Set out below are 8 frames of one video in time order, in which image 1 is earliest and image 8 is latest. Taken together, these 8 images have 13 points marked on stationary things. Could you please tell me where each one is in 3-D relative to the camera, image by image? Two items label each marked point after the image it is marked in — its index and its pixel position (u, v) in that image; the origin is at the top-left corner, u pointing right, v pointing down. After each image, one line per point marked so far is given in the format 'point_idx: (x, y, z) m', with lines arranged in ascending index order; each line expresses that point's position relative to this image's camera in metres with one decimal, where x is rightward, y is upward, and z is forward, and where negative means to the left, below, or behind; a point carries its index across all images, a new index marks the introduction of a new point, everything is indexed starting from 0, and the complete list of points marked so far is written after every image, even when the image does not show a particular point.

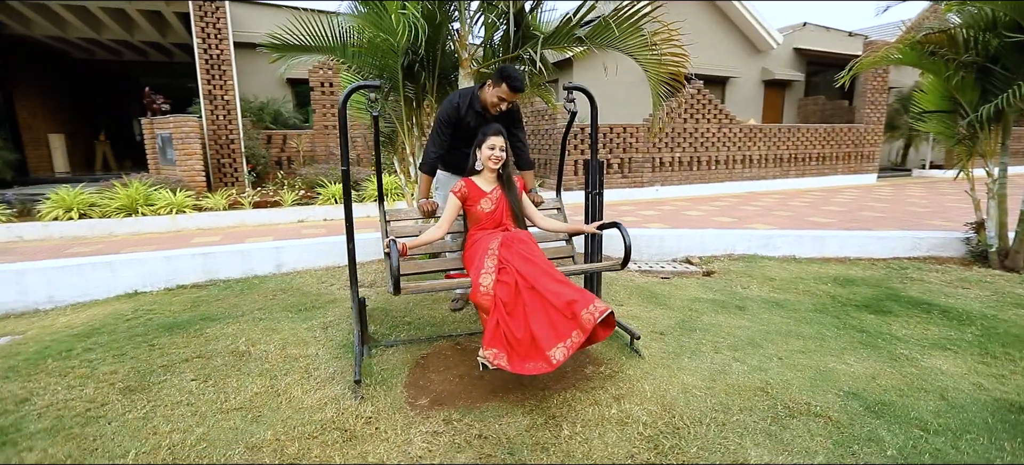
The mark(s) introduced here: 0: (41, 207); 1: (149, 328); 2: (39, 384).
0: (-6.1, +0.3, +6.0) m
1: (-2.5, -0.7, +3.2) m
2: (-2.5, -0.8, +2.4) m
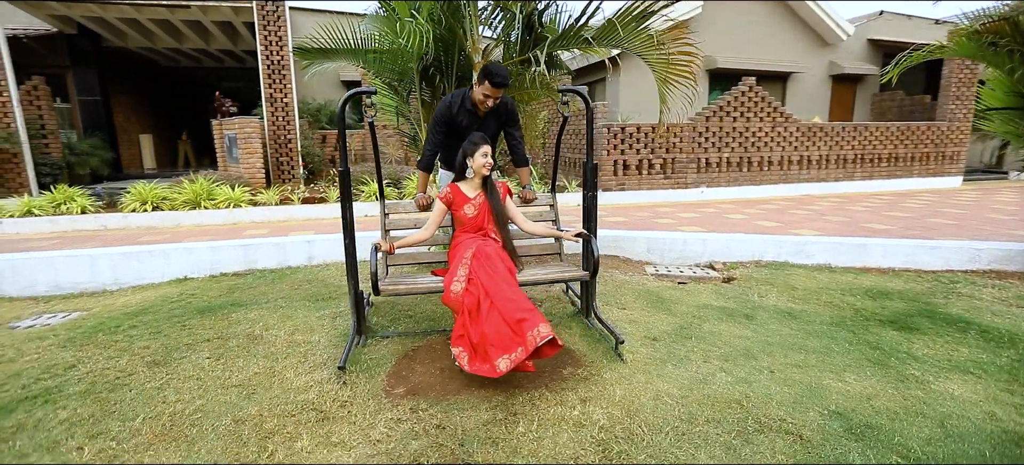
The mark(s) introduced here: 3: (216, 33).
0: (-5.7, +0.5, +6.8) m
1: (-2.5, -0.6, +3.5) m
2: (-2.6, -0.7, +2.8) m
3: (-6.4, +4.3, +10.0) m
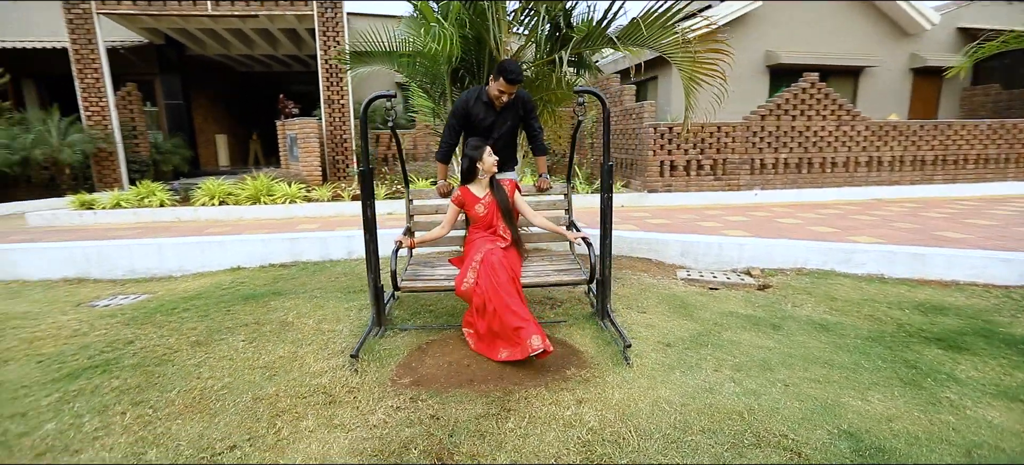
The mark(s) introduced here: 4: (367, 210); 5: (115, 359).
0: (-5.1, +0.6, +7.5) m
1: (-2.3, -0.5, +3.9) m
2: (-2.5, -0.7, +3.2) m
3: (-5.3, +4.5, +10.7) m
4: (-0.9, +0.2, +2.9) m
5: (-2.3, -0.7, +2.7) m
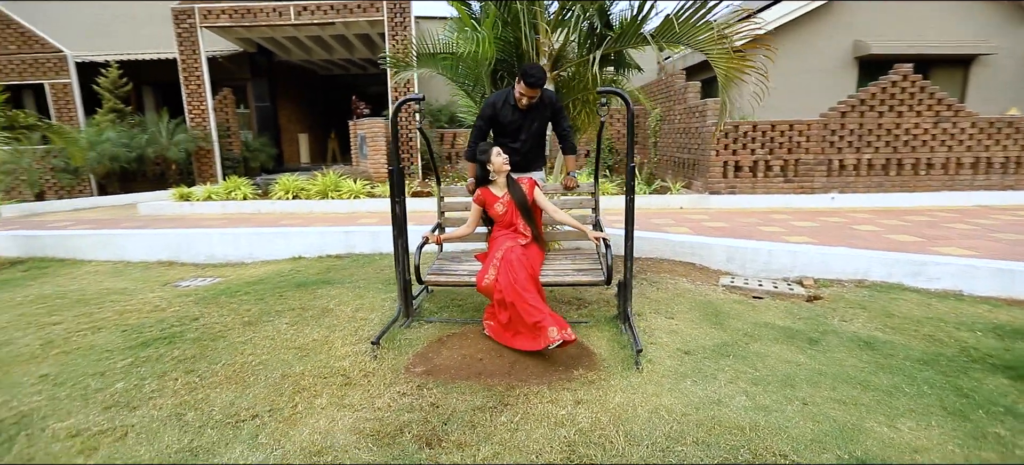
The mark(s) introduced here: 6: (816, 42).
0: (-4.2, +0.8, +8.2) m
1: (-2.0, -0.5, +4.2) m
2: (-2.3, -0.6, +3.6) m
3: (-3.8, +4.6, +11.4) m
4: (-0.8, +0.2, +3.1) m
5: (-2.2, -0.7, +3.1) m
6: (+6.1, +3.8, +9.3) m
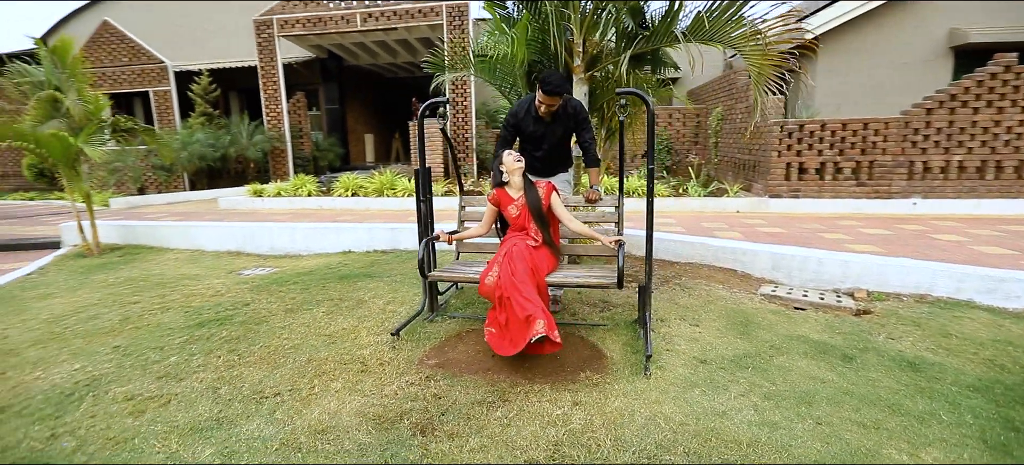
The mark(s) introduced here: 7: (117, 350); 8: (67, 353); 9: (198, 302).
0: (-3.3, +0.9, +8.8) m
1: (-1.7, -0.4, +4.6) m
2: (-2.1, -0.5, +3.9) m
3: (-2.4, +4.7, +11.9) m
4: (-0.6, +0.2, +3.3) m
5: (-2.1, -0.6, +3.5) m
6: (+7.1, +3.6, +8.4) m
7: (-2.5, -0.7, +2.9) m
8: (-2.7, -0.7, +2.9) m
9: (-2.6, -0.6, +3.8) m
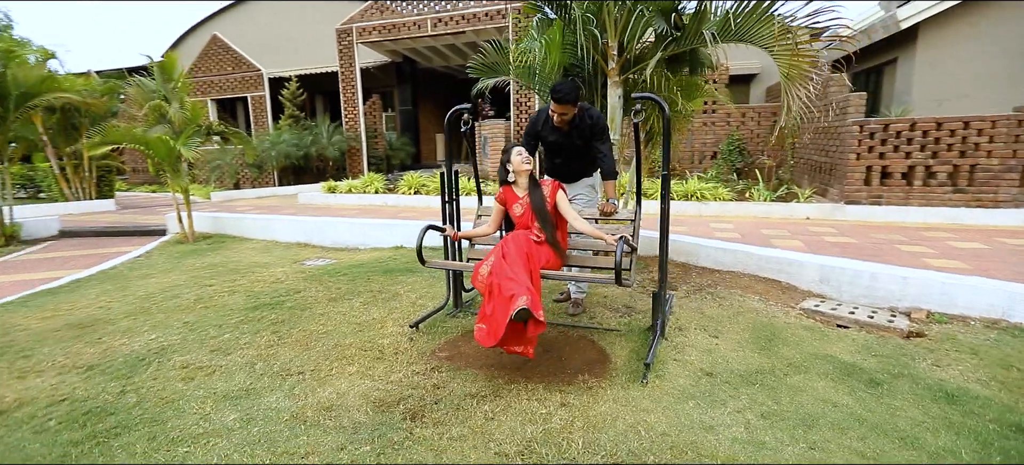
0: (-2.3, +1.0, +9.3) m
1: (-1.4, -0.4, +4.9) m
2: (-1.9, -0.5, +4.3) m
3: (-0.7, +4.8, +12.2) m
4: (-0.5, +0.2, +3.5) m
5: (-1.9, -0.6, +3.9) m
6: (+8.0, +3.4, +7.3) m
7: (-2.4, -0.7, +3.4) m
8: (-2.6, -0.7, +3.4) m
9: (-2.3, -0.5, +4.3) m
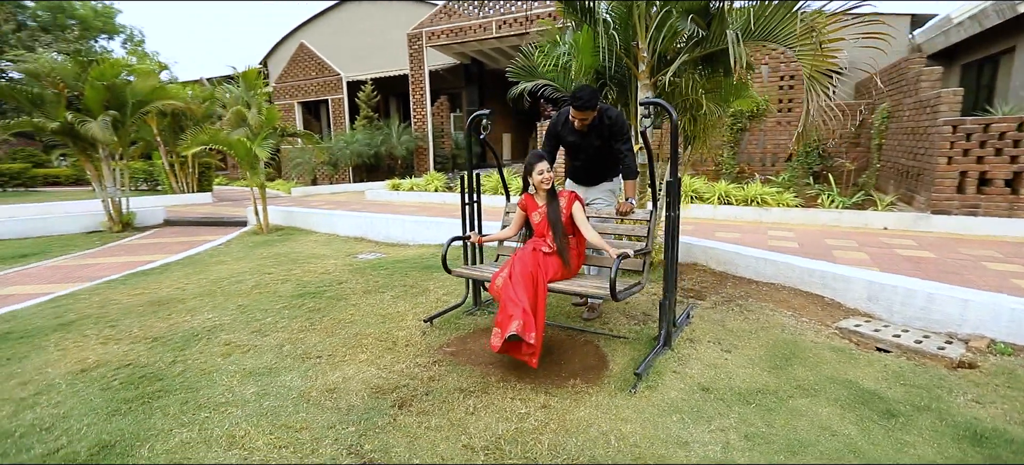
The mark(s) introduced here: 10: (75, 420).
0: (-1.2, +1.0, +9.7) m
1: (-1.0, -0.4, +5.2) m
2: (-1.6, -0.4, +4.7) m
3: (+0.9, +4.8, +12.3) m
4: (-0.4, +0.2, +3.6) m
5: (-1.7, -0.5, +4.3) m
6: (+8.8, +3.1, +6.1) m
7: (-2.3, -0.6, +3.8) m
8: (-2.5, -0.6, +3.9) m
9: (-2.1, -0.5, +4.7) m
10: (-2.1, -0.9, +2.3) m
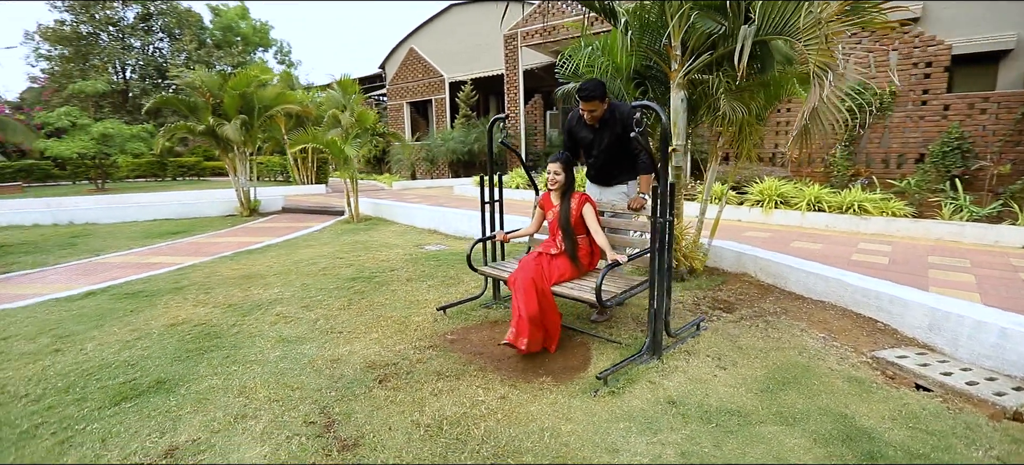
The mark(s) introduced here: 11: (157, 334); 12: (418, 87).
0: (+0.5, +1.1, +9.9) m
1: (-0.5, -0.3, +5.5) m
2: (-1.2, -0.4, +5.2) m
3: (+3.3, +4.8, +11.9) m
4: (-0.2, +0.2, +3.8) m
5: (-1.4, -0.4, +4.8) m
6: (+9.4, +2.7, +4.0) m
7: (-2.0, -0.5, +4.5) m
8: (-2.3, -0.5, +4.6) m
9: (-1.6, -0.3, +5.3) m
10: (-2.3, -0.8, +3.0) m
11: (-2.6, -0.7, +3.4) m
12: (-3.1, +4.8, +15.5) m
